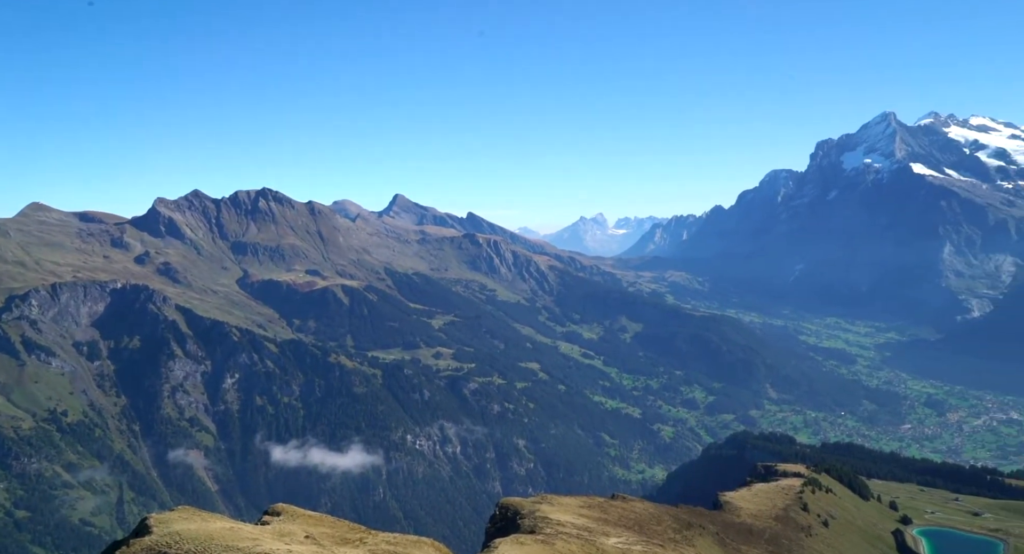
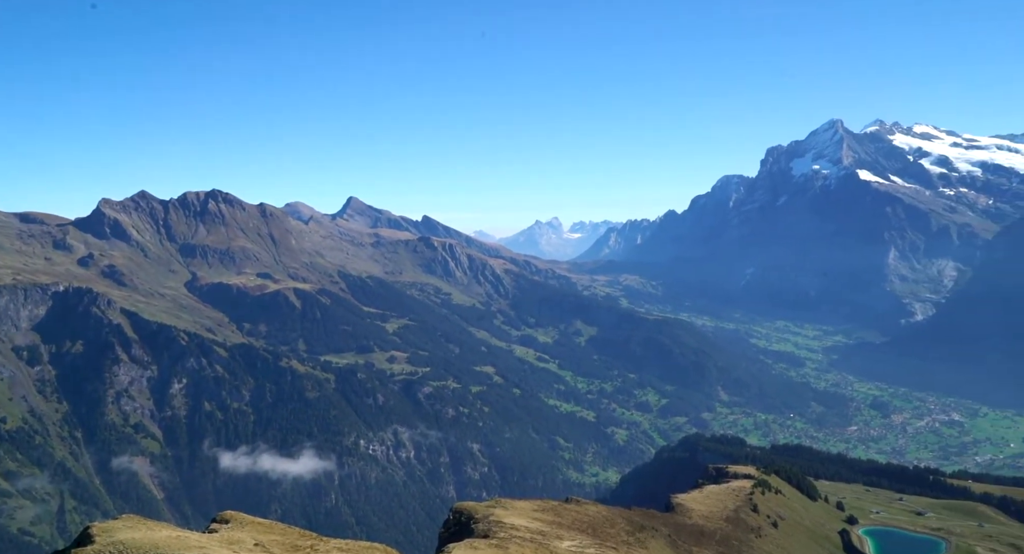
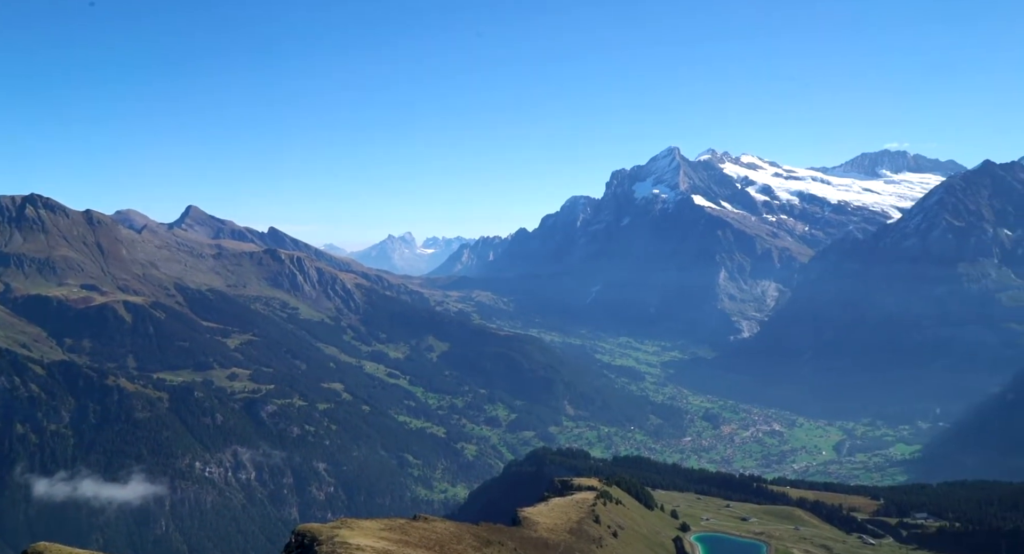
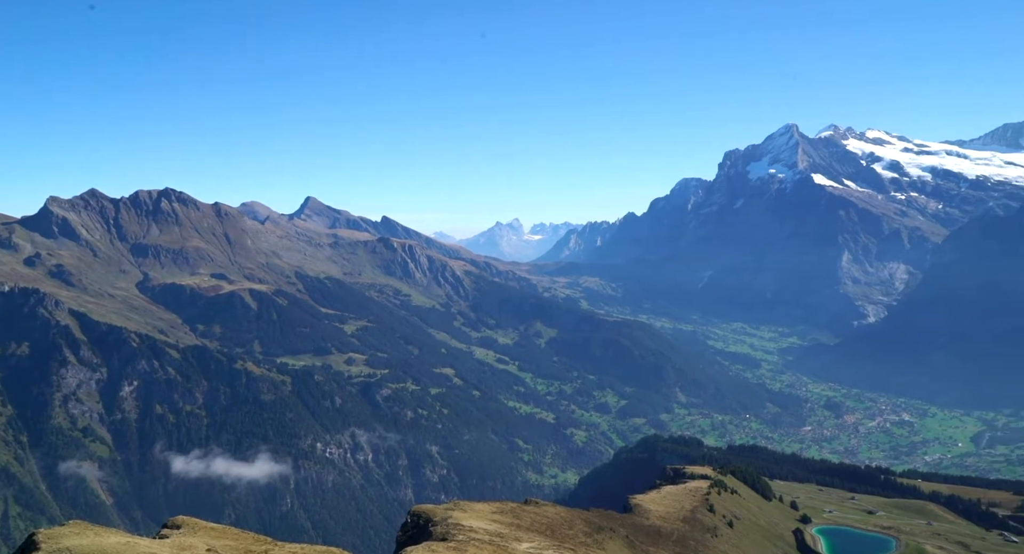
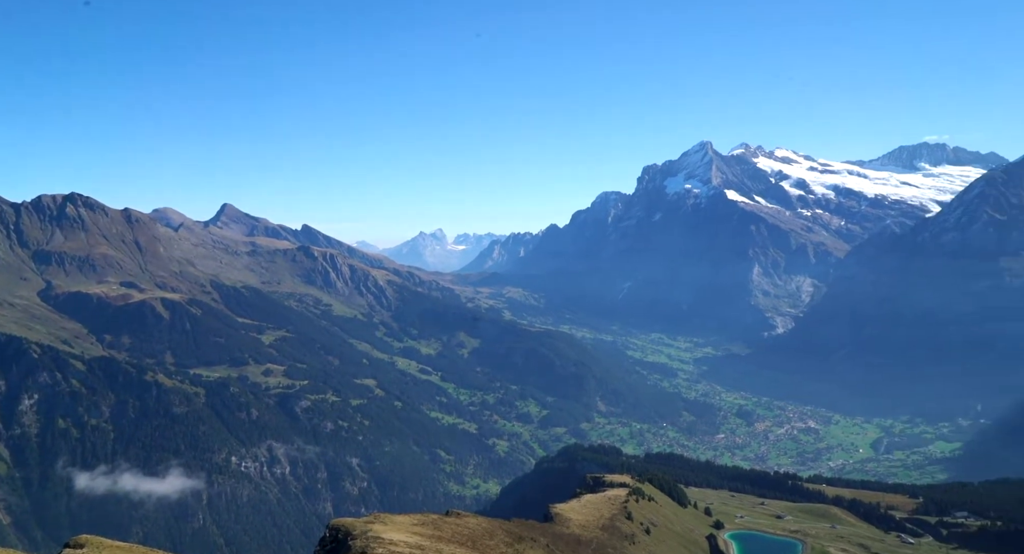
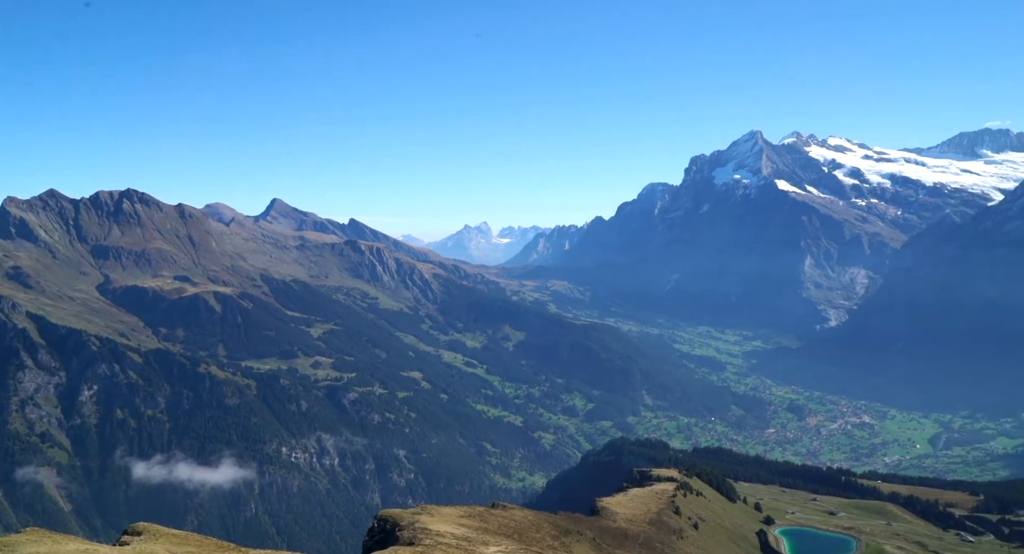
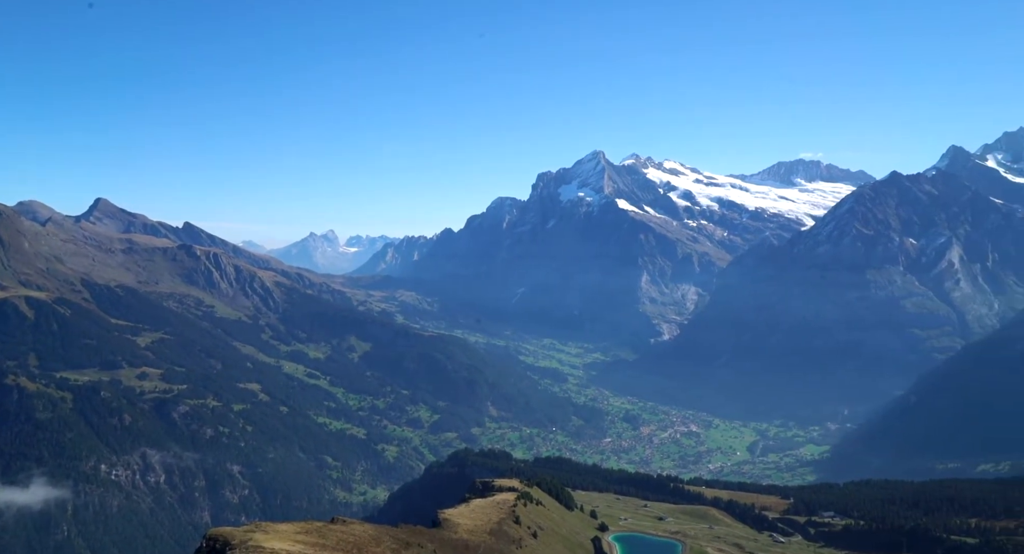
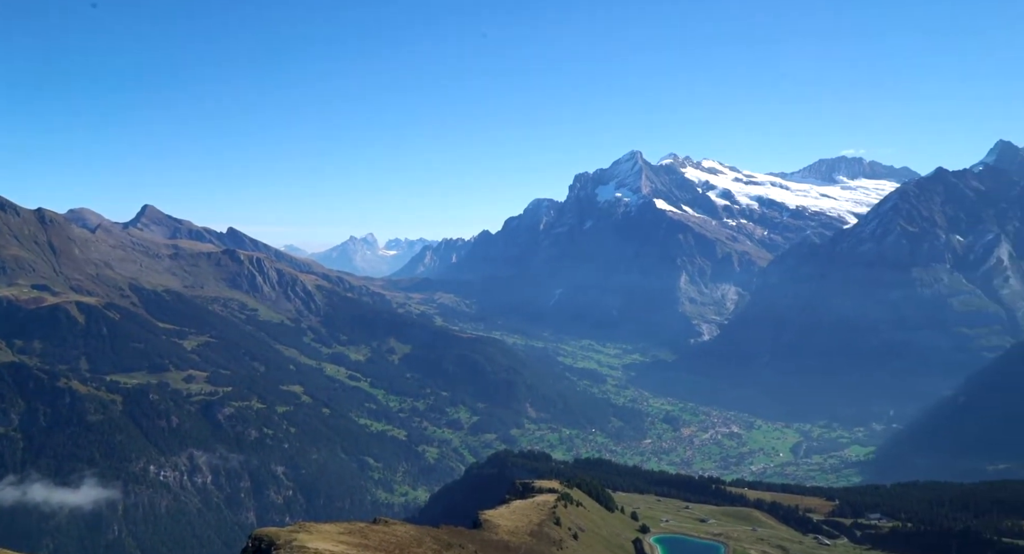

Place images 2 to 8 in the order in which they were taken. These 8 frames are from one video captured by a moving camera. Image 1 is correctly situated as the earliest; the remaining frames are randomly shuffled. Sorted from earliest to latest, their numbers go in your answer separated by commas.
2, 4, 6, 5, 3, 8, 7
